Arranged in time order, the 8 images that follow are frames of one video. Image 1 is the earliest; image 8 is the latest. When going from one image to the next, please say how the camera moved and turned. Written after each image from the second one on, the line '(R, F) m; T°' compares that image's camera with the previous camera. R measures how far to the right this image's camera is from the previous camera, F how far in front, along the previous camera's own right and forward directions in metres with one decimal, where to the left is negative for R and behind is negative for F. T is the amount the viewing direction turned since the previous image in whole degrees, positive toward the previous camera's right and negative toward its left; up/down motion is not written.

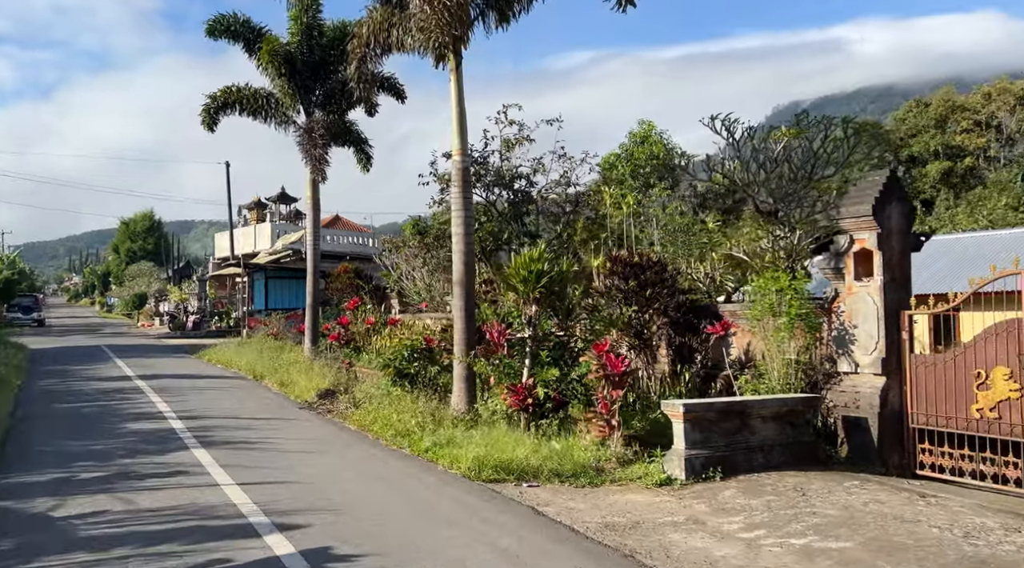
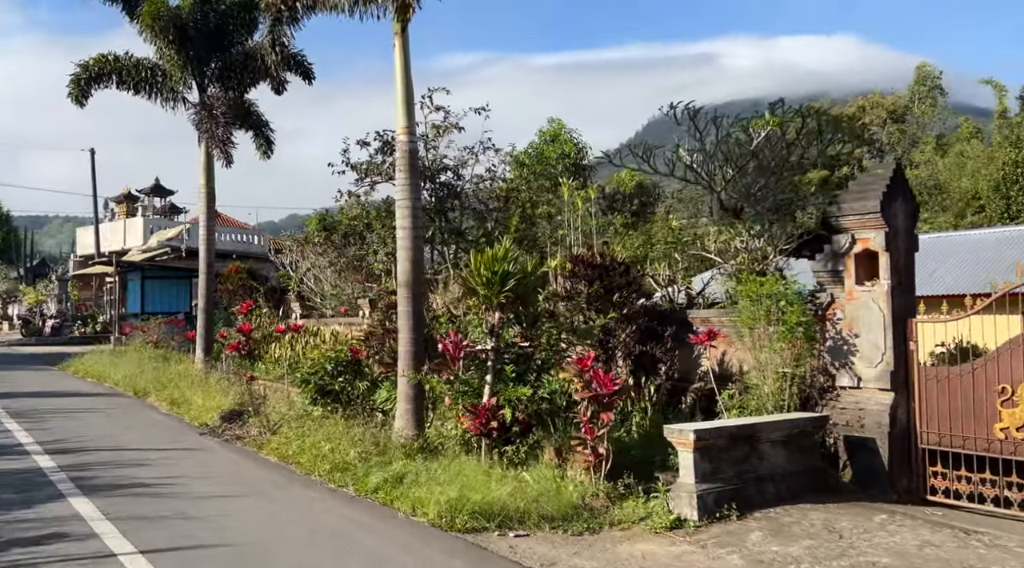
(-0.7, +1.5) m; +8°
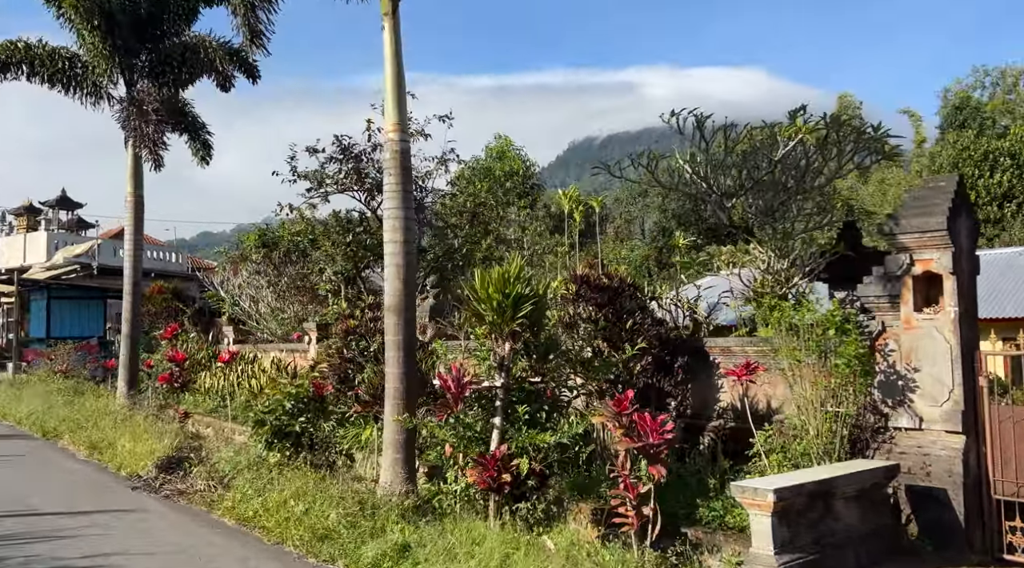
(-0.7, +1.3) m; +5°
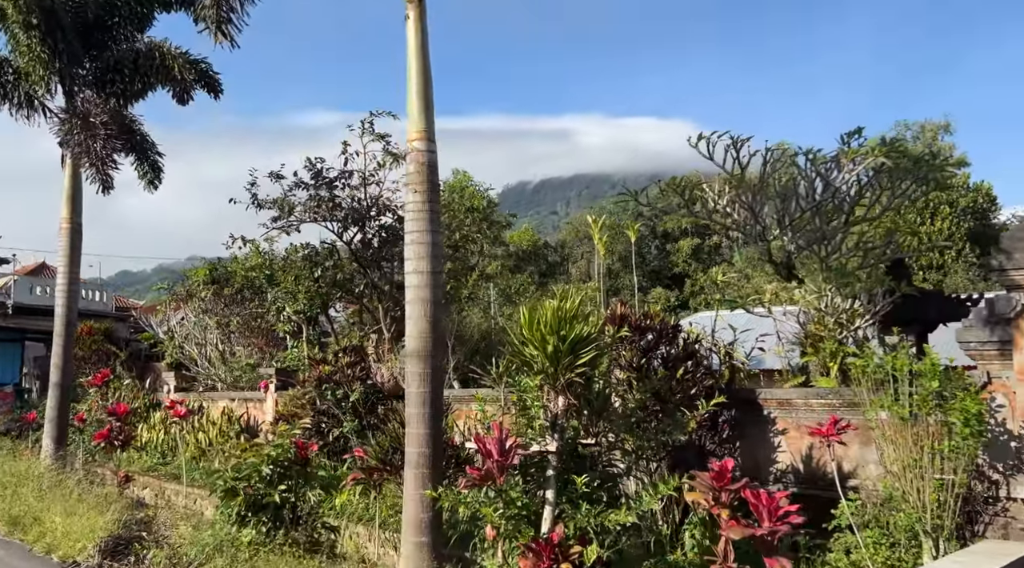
(-0.8, +1.3) m; +5°
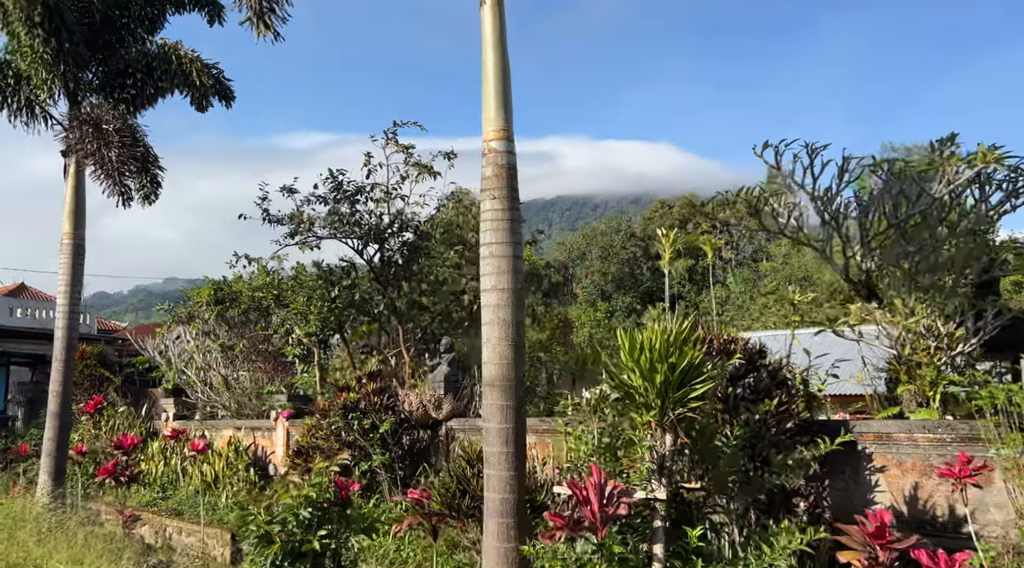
(-0.6, +0.8) m; +1°
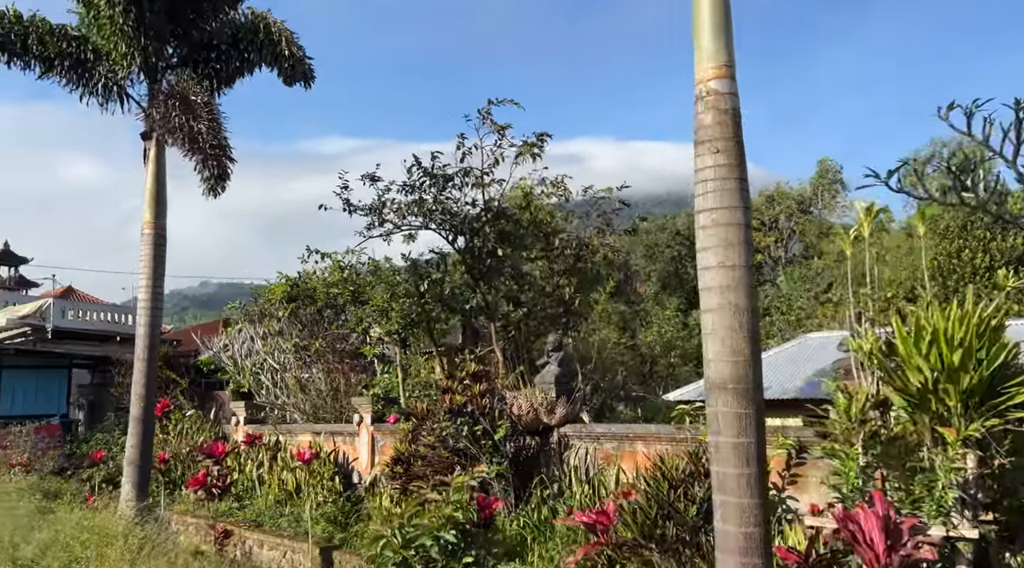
(-0.8, +1.0) m; -2°
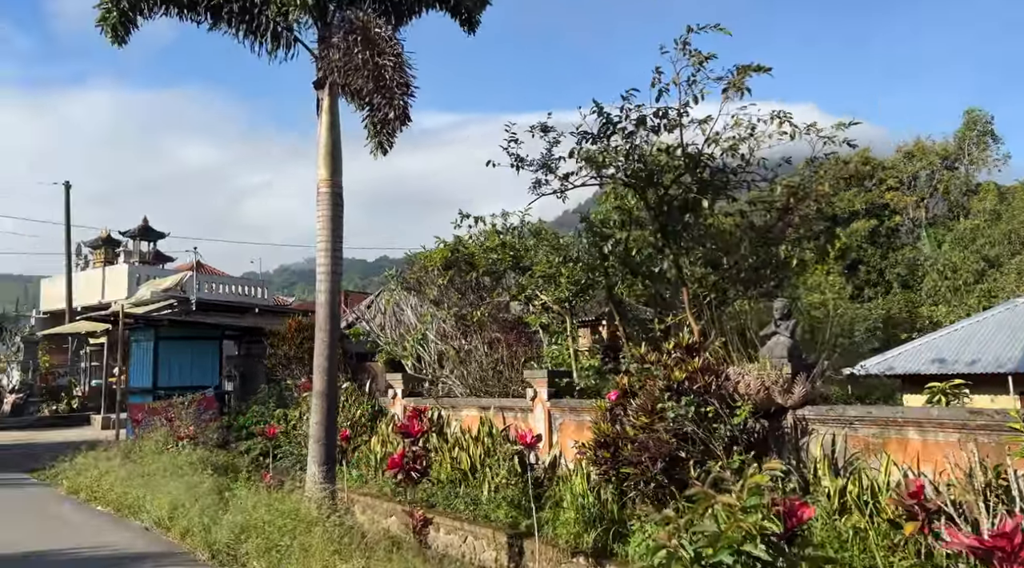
(-0.9, +1.1) m; -7°
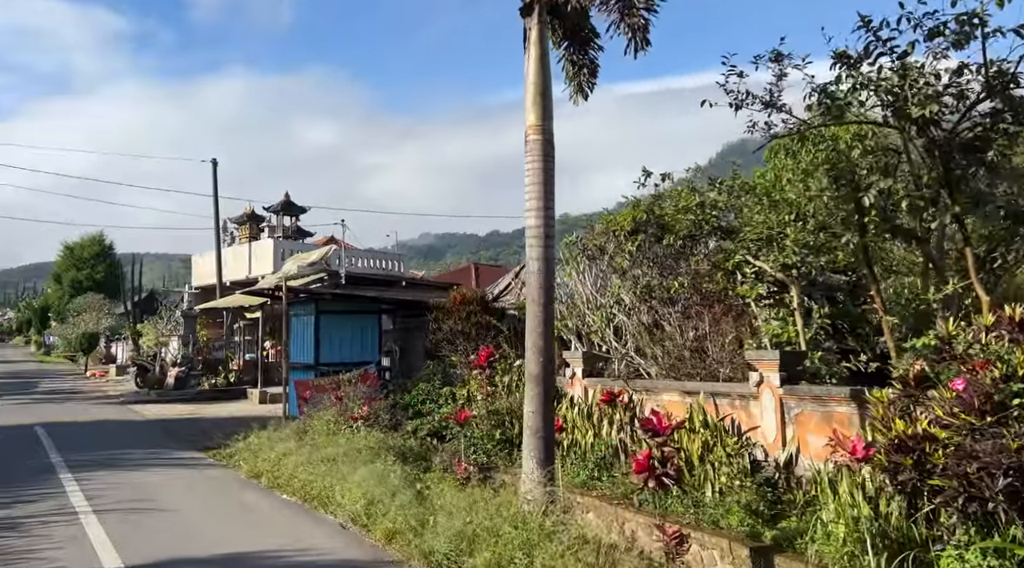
(-1.0, +1.5) m; -8°
